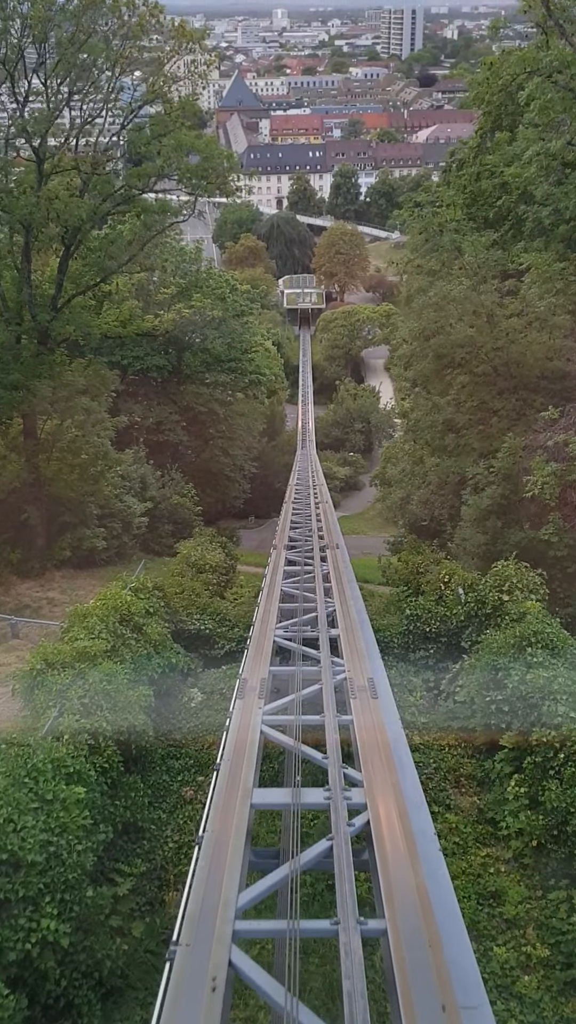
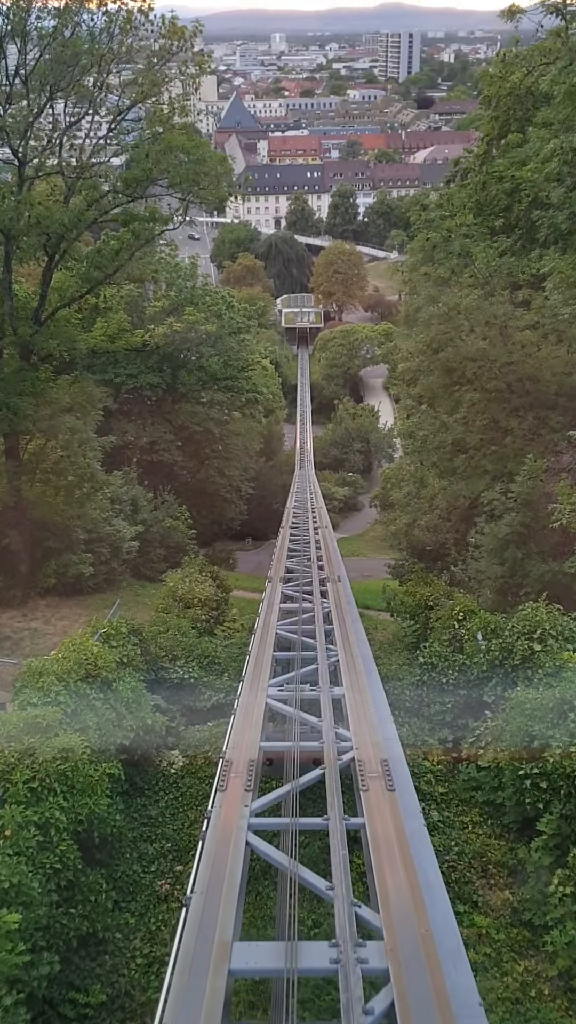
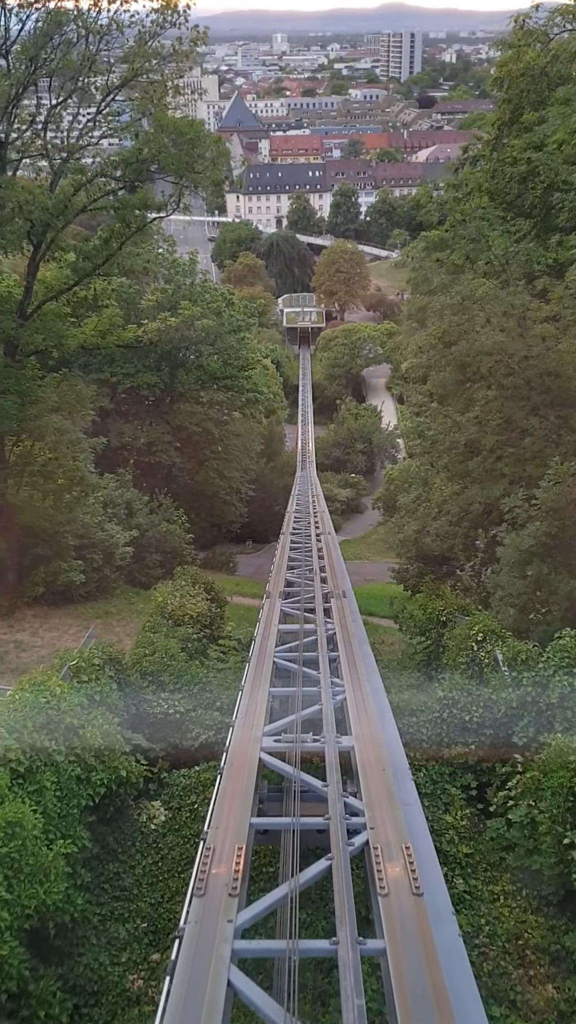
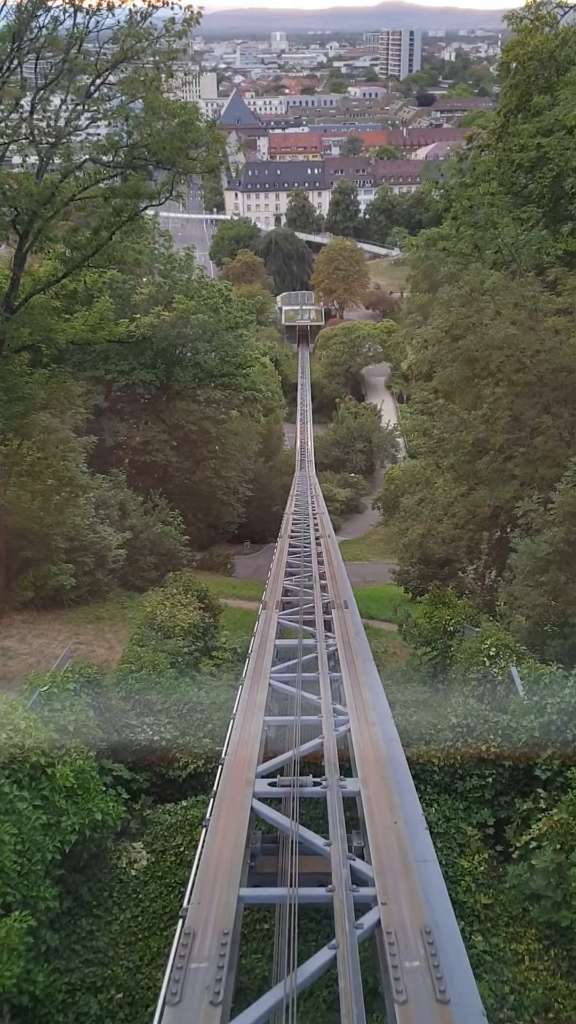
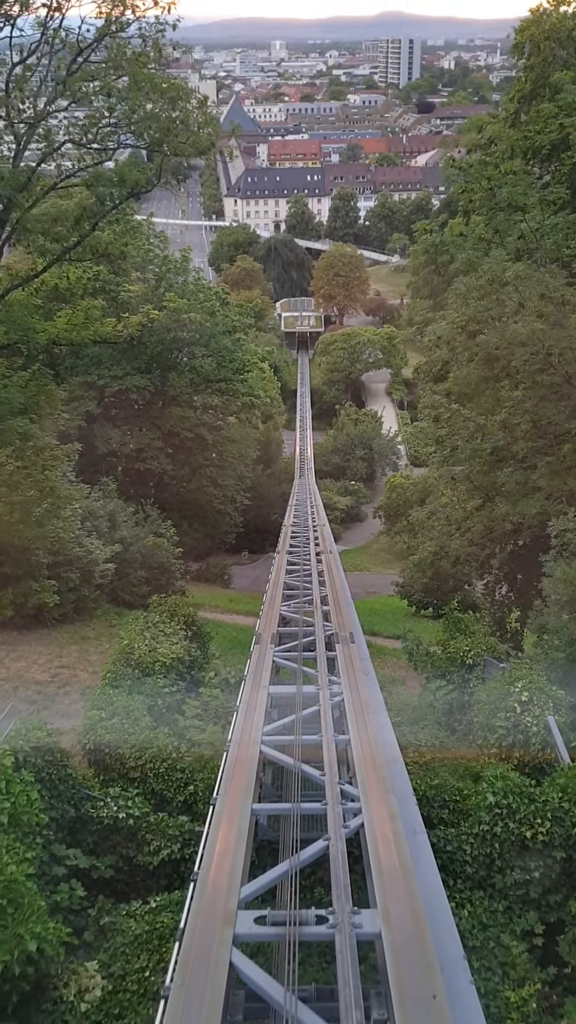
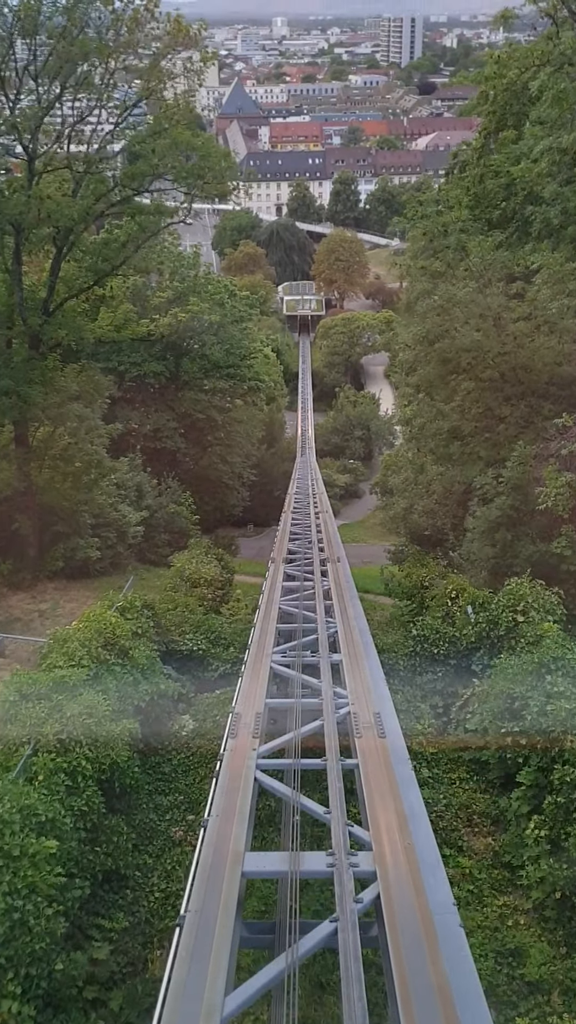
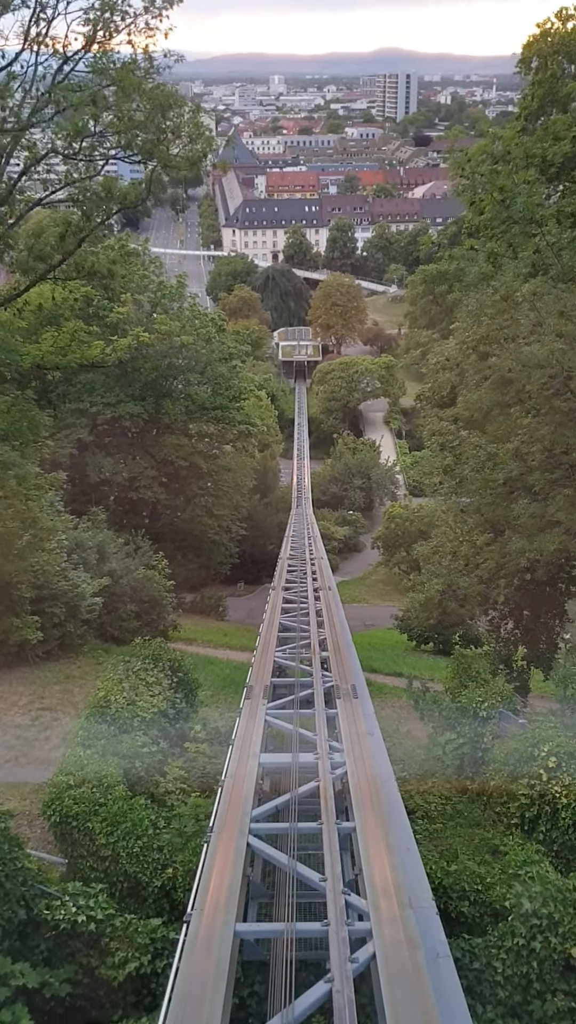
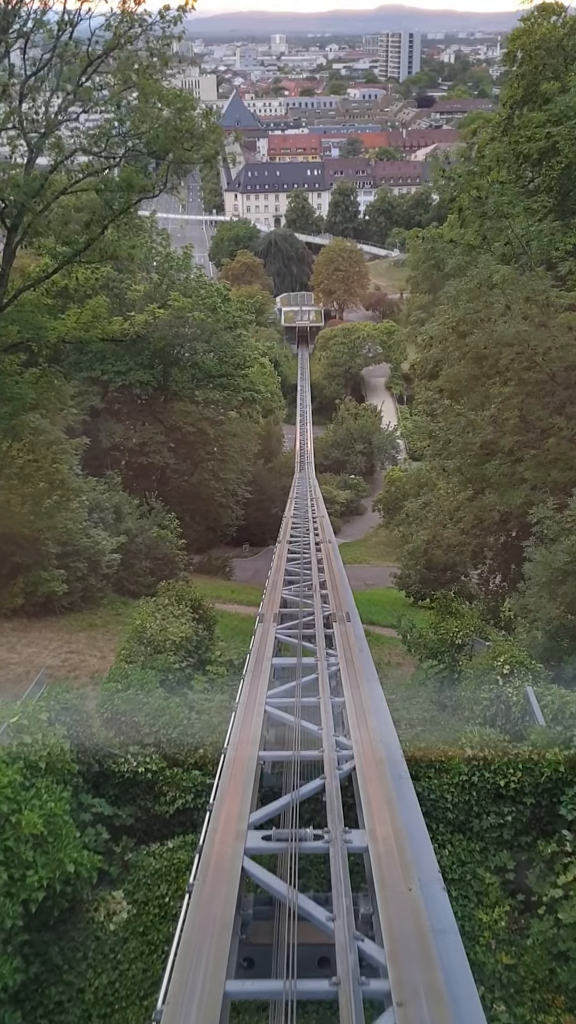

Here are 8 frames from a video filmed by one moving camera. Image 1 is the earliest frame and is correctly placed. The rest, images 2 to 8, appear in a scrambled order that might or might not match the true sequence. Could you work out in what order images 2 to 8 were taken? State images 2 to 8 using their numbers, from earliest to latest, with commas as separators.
6, 2, 3, 4, 8, 5, 7
